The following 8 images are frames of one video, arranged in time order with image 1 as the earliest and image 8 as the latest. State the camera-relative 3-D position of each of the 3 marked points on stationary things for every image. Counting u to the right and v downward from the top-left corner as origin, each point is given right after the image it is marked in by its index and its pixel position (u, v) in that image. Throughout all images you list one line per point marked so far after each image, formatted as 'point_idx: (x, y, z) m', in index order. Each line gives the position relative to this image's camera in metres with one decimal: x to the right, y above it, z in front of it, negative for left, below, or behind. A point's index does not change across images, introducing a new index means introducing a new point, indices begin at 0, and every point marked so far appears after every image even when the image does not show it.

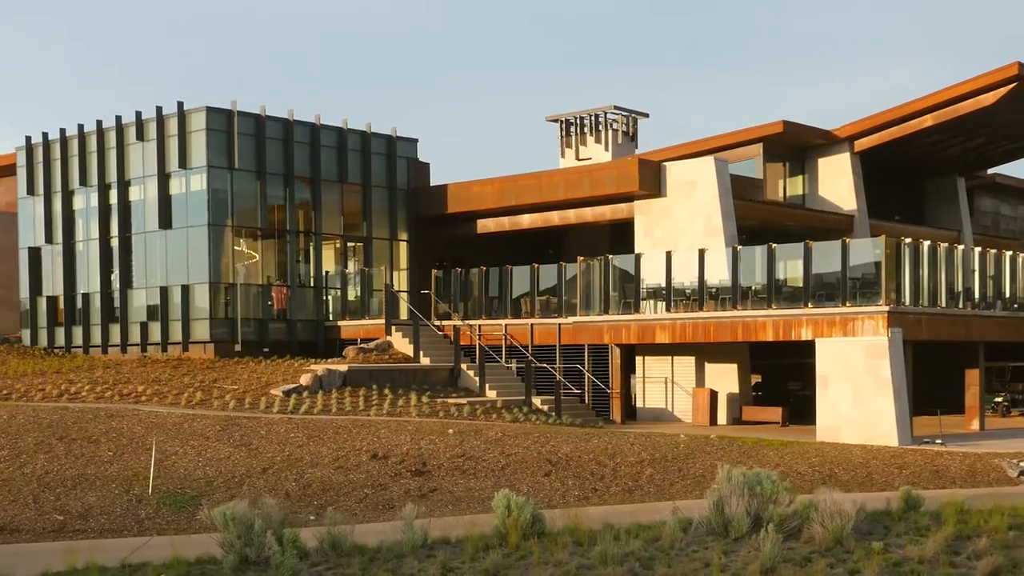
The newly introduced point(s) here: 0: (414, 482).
0: (-1.3, -2.5, +18.8) m
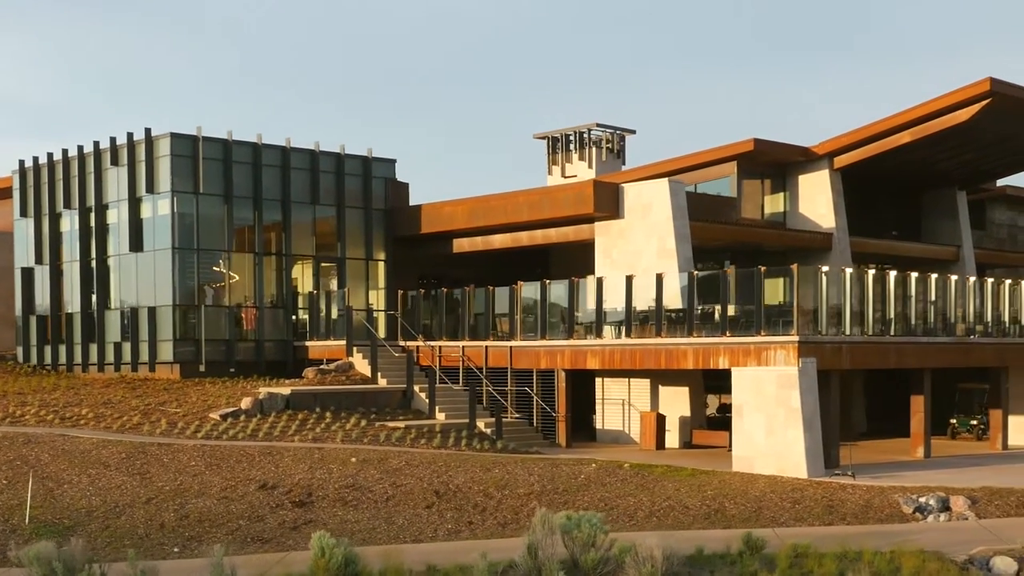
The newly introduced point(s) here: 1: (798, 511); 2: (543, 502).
0: (-2.9, -3.0, +19.2) m
1: (+3.9, -3.1, +19.7) m
2: (+0.4, -3.0, +19.9) m
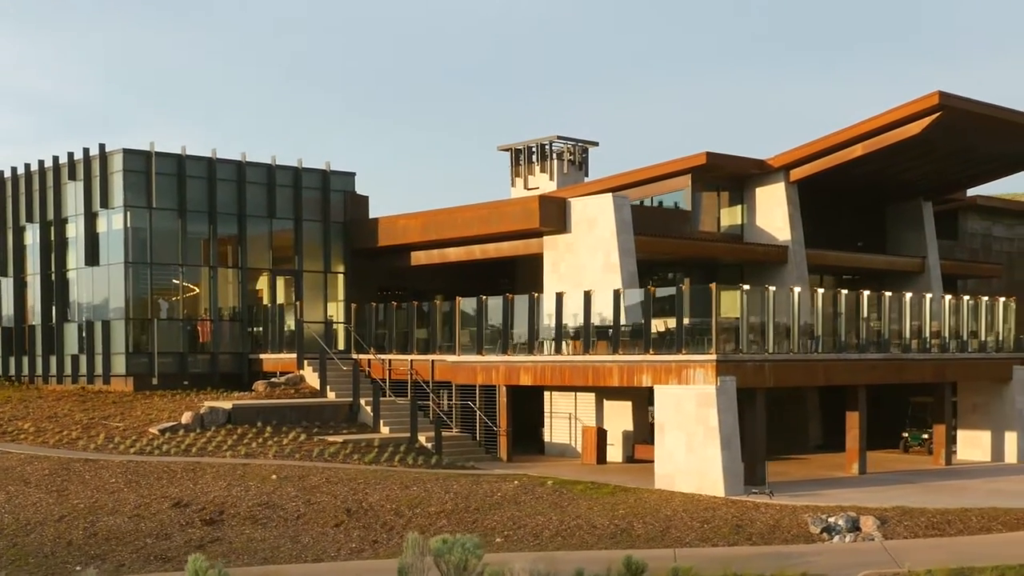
0: (-4.2, -3.3, +19.4) m
1: (+2.7, -3.4, +19.8) m
2: (-0.8, -3.2, +20.0) m
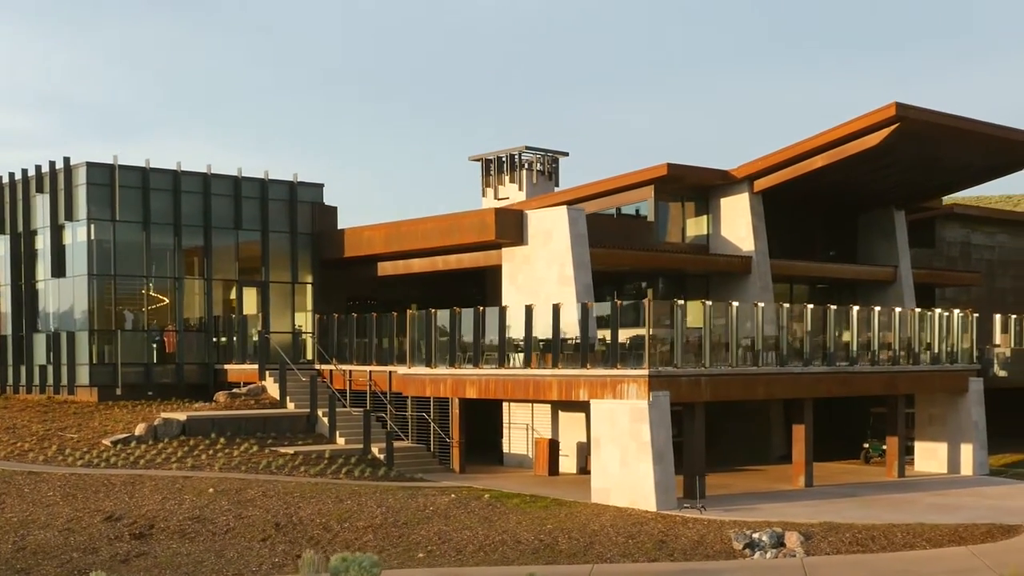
0: (-5.3, -3.5, +19.7) m
1: (+1.6, -3.6, +19.9) m
2: (-1.9, -3.5, +20.2) m
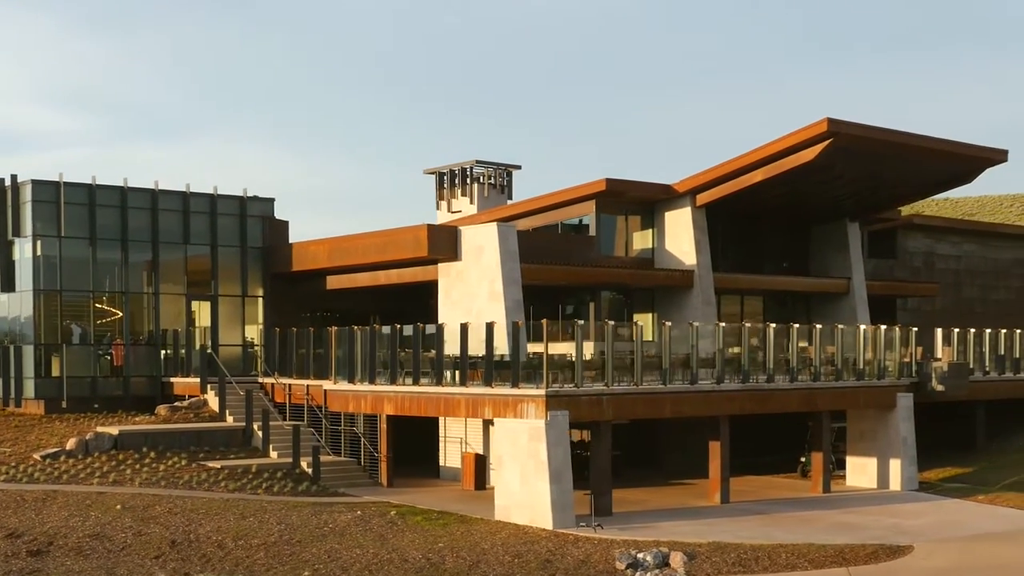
0: (-6.9, -3.9, +20.2) m
1: (0.0, -3.9, +20.2) m
2: (-3.5, -3.8, +20.6) m
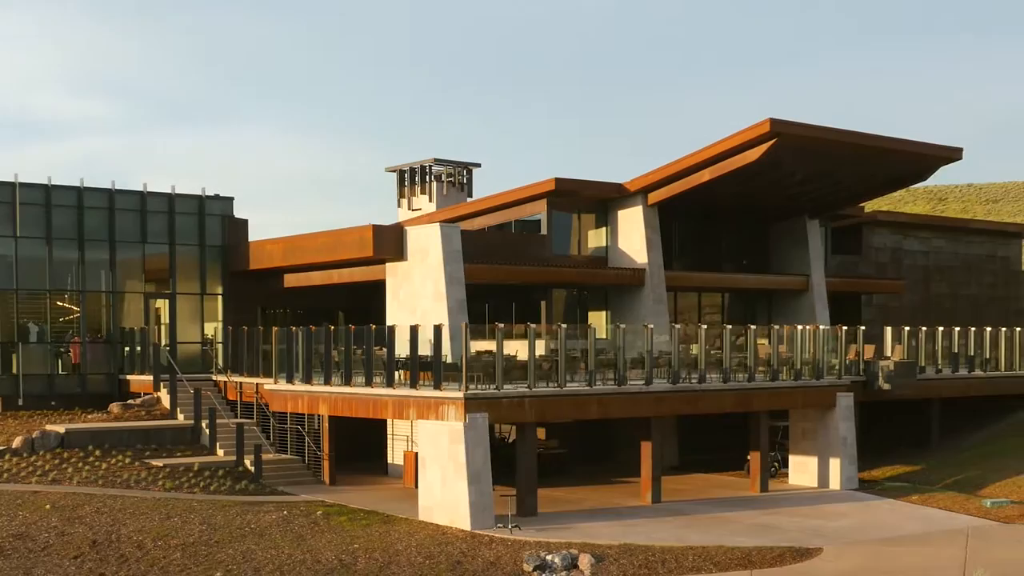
0: (-8.2, -3.9, +20.6) m
1: (-1.3, -4.0, +20.5) m
2: (-4.8, -3.9, +21.0) m
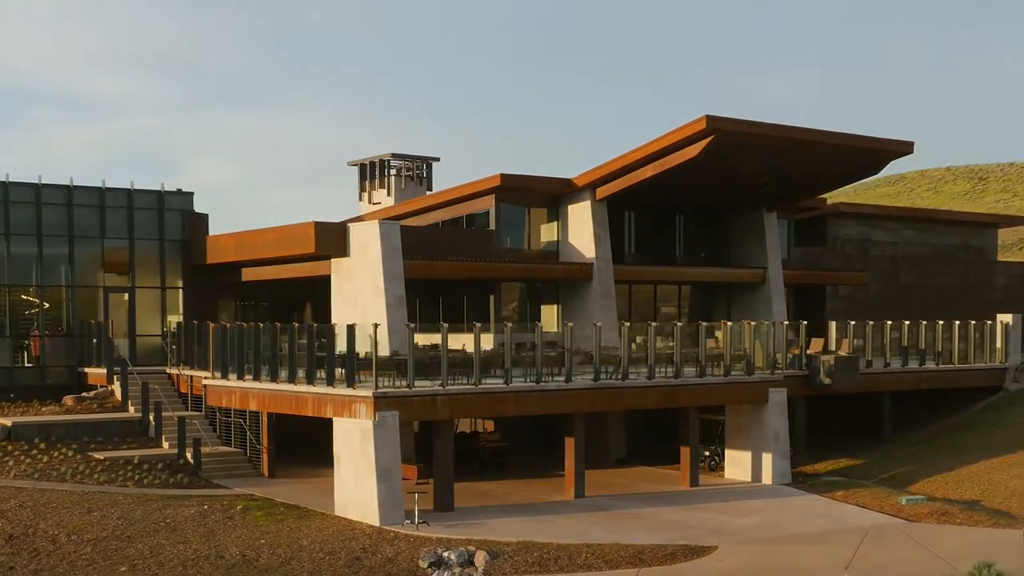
0: (-9.7, -4.0, +21.4) m
1: (-2.8, -4.0, +21.1) m
2: (-6.3, -3.9, +21.6) m
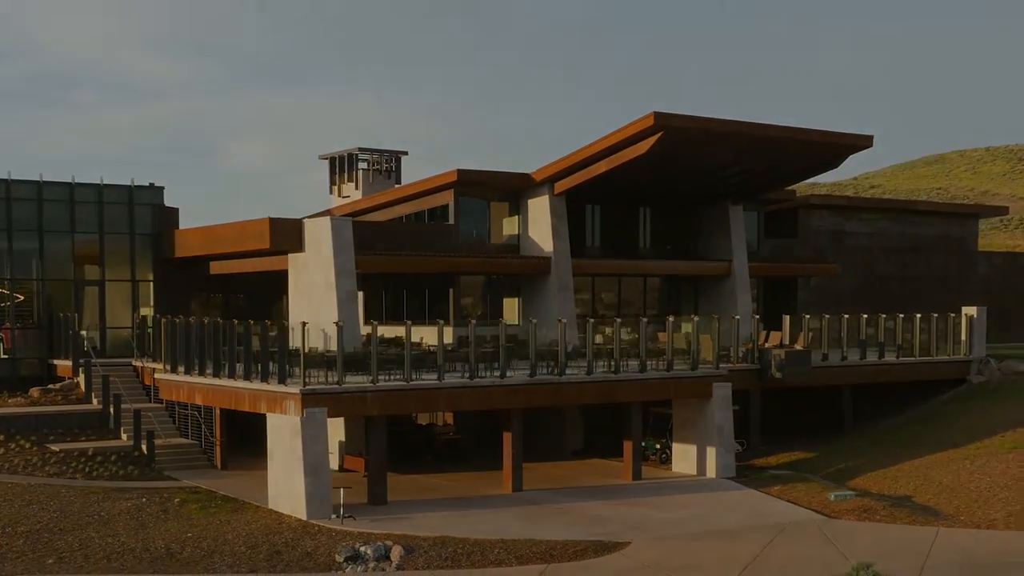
0: (-10.9, -4.0, +22.1) m
1: (-4.1, -4.0, +21.6) m
2: (-7.5, -3.9, +22.3) m
